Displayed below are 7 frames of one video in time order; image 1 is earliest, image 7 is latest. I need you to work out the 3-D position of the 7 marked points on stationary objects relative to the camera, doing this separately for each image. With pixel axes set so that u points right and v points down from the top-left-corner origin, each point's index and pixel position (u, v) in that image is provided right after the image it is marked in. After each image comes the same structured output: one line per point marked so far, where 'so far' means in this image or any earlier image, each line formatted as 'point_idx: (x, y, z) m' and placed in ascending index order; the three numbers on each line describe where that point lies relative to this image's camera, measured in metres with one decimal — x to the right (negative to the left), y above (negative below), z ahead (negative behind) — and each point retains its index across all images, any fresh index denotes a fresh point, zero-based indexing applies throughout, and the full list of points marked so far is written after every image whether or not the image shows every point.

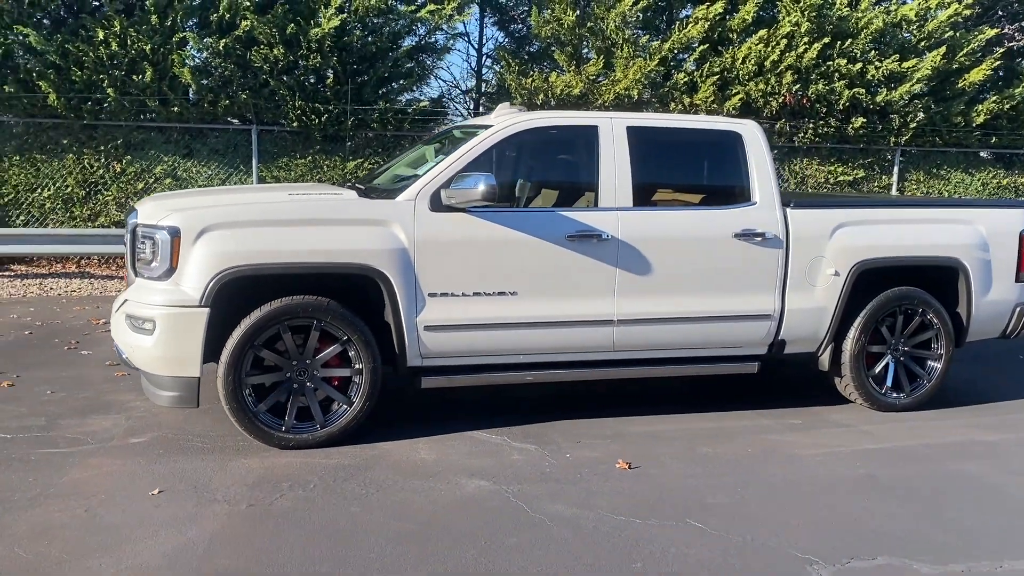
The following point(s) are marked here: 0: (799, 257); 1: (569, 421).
0: (+1.8, +0.2, +5.4) m
1: (+0.3, -0.8, +5.2) m
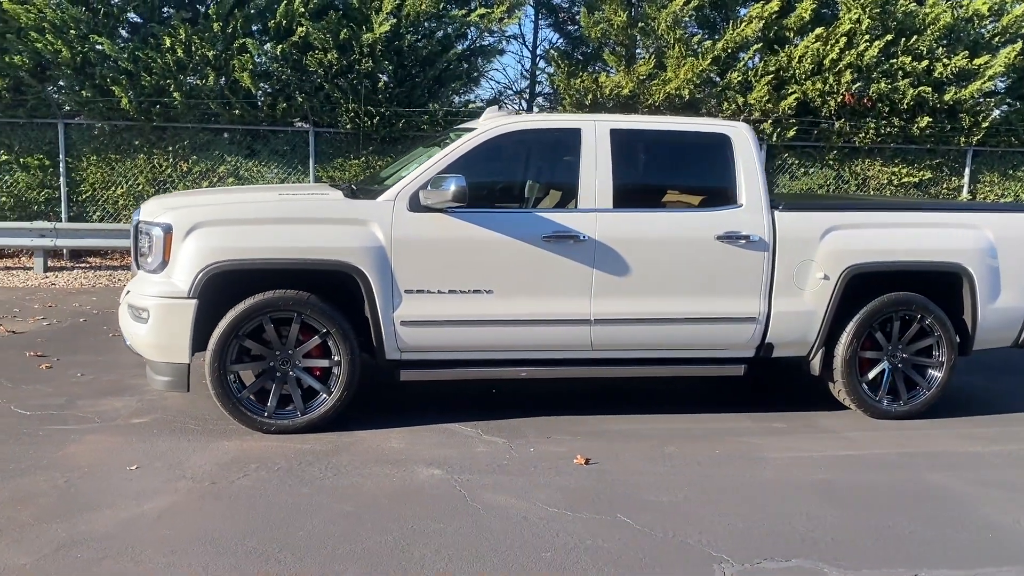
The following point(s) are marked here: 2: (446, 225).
0: (+1.7, +0.2, +5.4) m
1: (+0.2, -0.8, +5.3) m
2: (-0.4, +0.4, +5.0) m
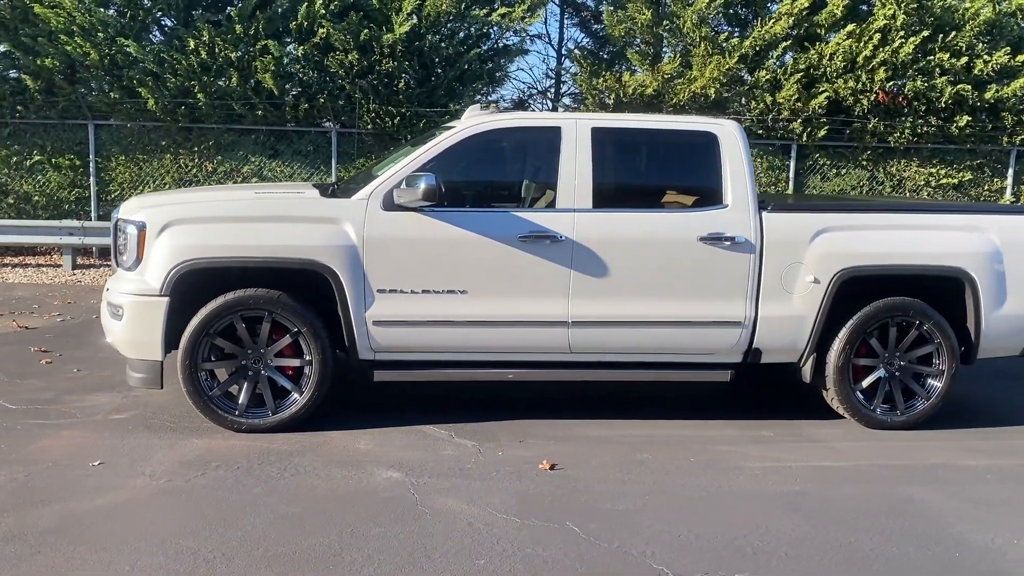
0: (+1.5, +0.1, +5.2) m
1: (+0.1, -0.8, +5.2) m
2: (-0.5, +0.4, +5.0) m
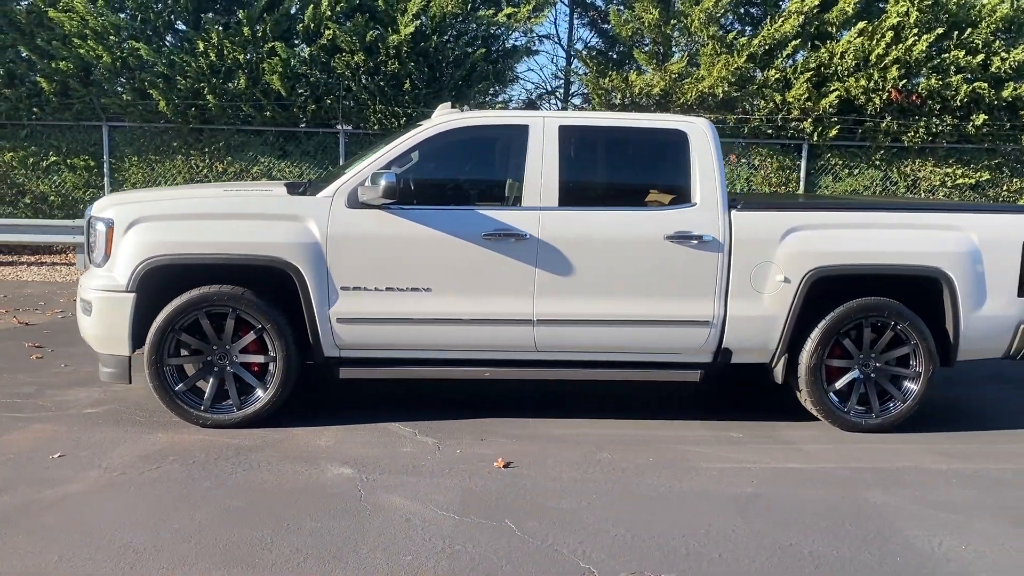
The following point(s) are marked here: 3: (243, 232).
0: (+1.3, +0.2, +5.1) m
1: (-0.1, -0.8, +5.2) m
2: (-0.7, +0.4, +5.0) m
3: (-1.5, +0.3, +4.9) m
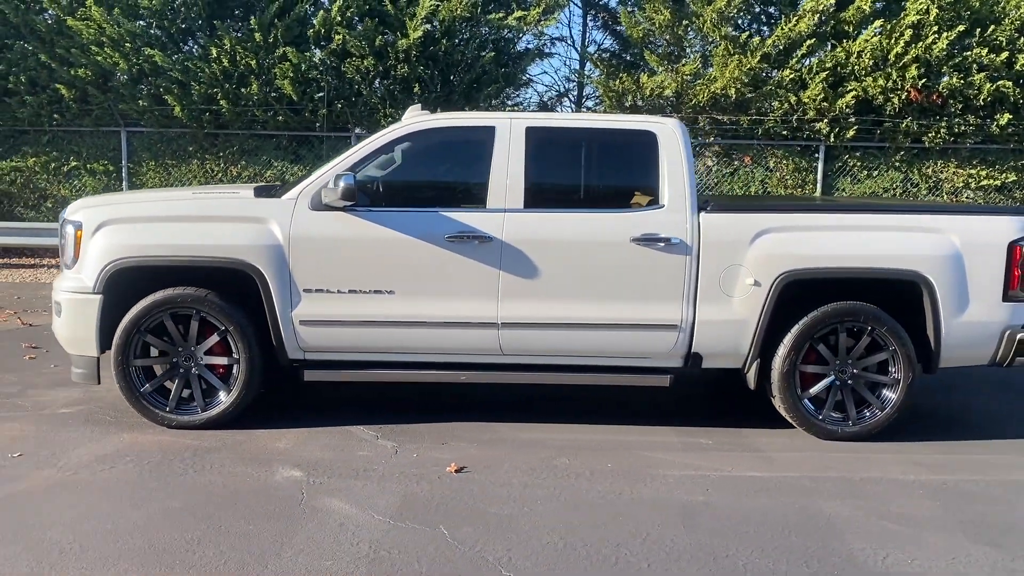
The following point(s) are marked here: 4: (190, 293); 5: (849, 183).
0: (+1.1, +0.1, +5.0) m
1: (-0.3, -0.8, +5.2) m
2: (-0.9, +0.4, +5.0) m
3: (-1.7, +0.3, +4.9) m
4: (-1.8, 0.0, +4.9) m
5: (+4.6, +1.4, +11.9) m
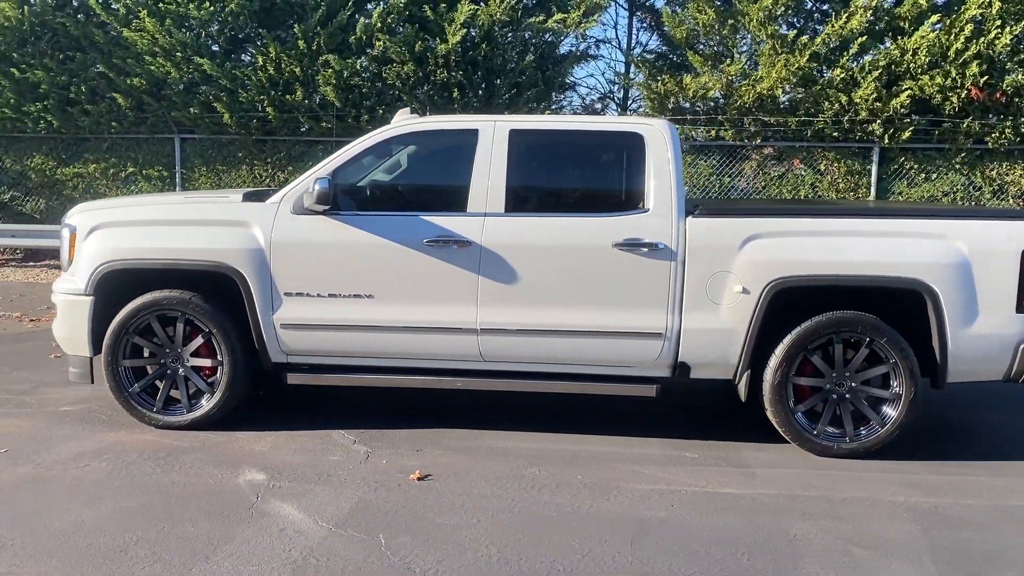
0: (+1.0, +0.1, +4.8) m
1: (-0.4, -0.8, +5.1) m
2: (-1.0, +0.3, +5.0) m
3: (-1.8, +0.3, +5.0) m
4: (-1.9, 0.0, +5.0) m
5: (+5.1, +1.3, +11.4) m
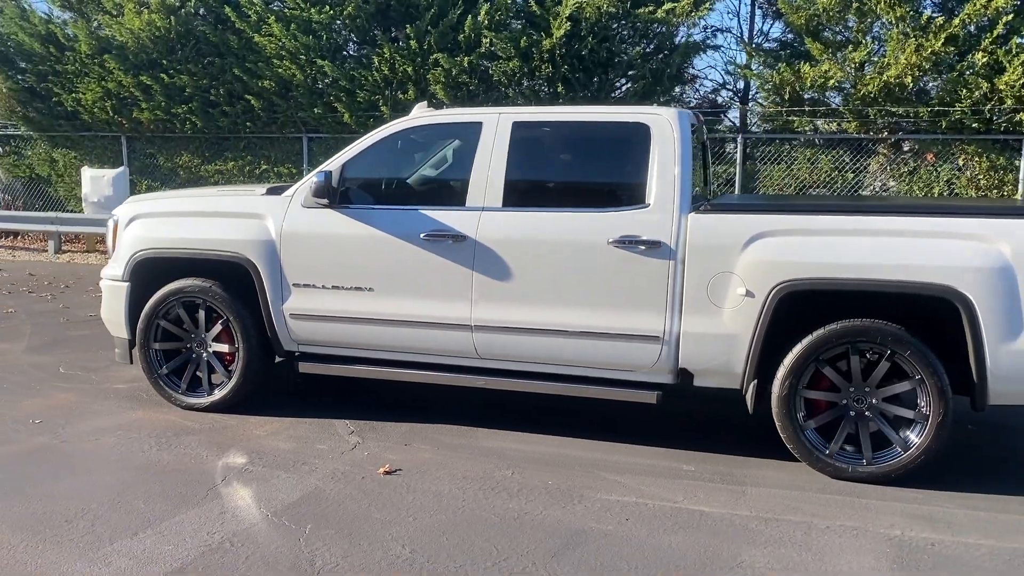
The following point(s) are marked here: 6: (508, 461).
0: (+0.9, +0.1, +4.5) m
1: (-0.4, -0.8, +5.1) m
2: (-1.0, +0.4, +5.1) m
3: (-1.8, +0.3, +5.2) m
4: (-1.9, 0.0, +5.3) m
5: (+6.3, +1.2, +10.1) m
6: (0.0, -0.9, +4.6) m
